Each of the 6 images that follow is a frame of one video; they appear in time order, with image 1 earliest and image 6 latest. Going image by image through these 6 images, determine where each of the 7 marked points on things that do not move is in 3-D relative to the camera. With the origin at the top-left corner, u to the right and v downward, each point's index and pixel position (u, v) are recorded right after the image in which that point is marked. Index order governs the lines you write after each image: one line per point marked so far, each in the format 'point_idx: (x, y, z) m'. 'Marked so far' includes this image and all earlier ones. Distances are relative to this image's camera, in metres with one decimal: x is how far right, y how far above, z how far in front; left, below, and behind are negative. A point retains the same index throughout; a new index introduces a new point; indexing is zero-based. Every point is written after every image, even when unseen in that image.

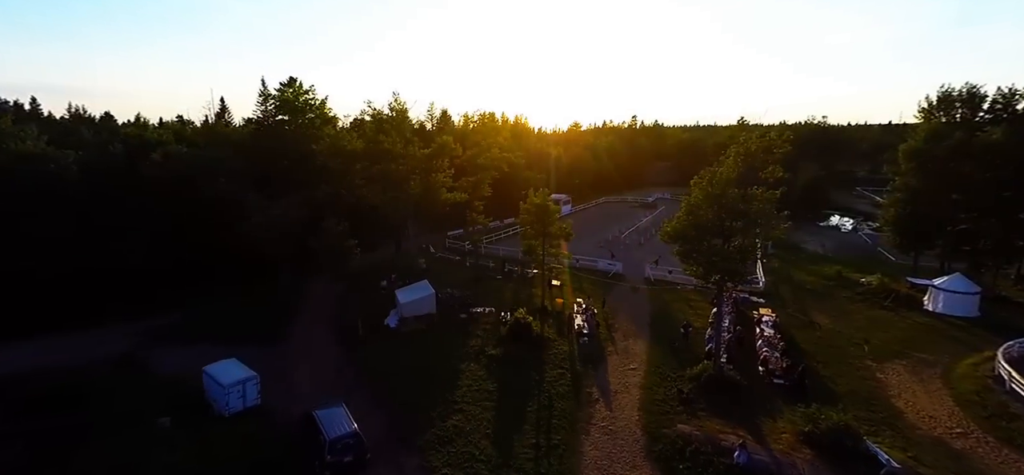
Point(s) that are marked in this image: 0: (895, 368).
0: (+16.5, -5.6, +19.5) m
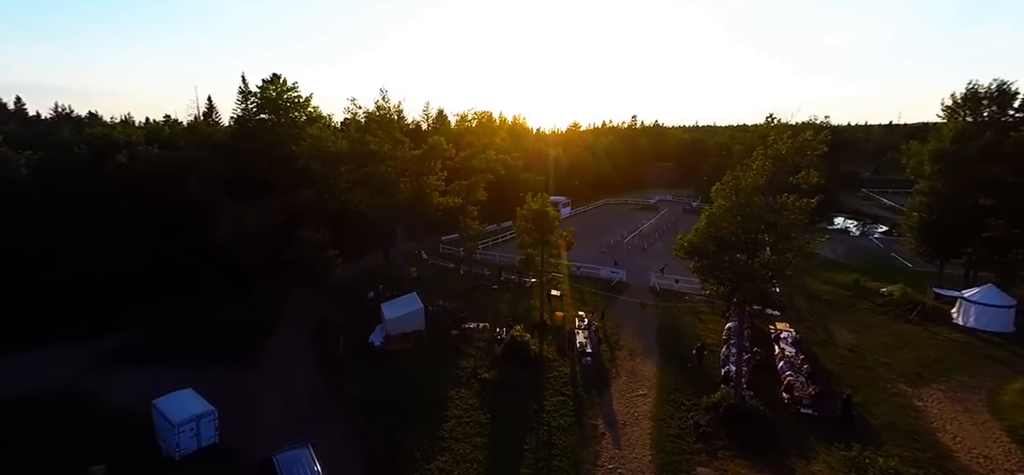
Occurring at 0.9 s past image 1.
0: (+16.4, -6.1, +17.6) m
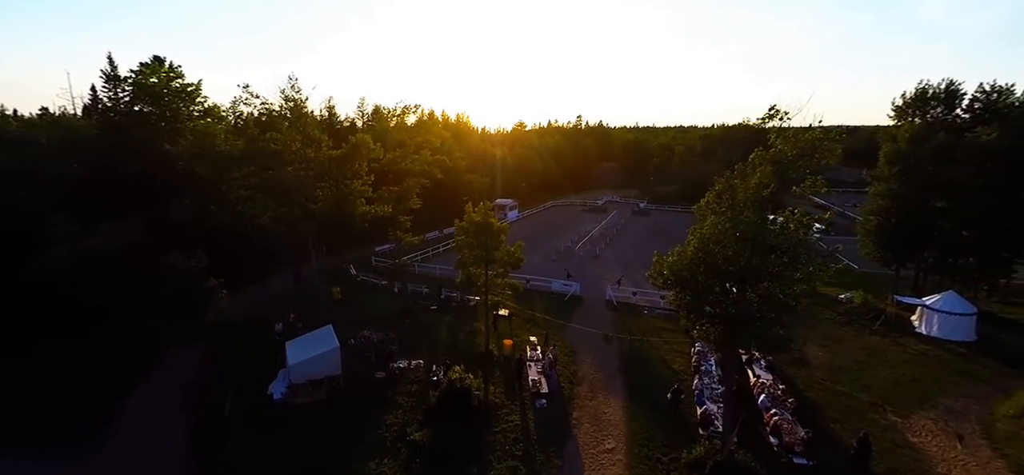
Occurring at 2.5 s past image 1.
0: (+14.3, -6.5, +15.7) m
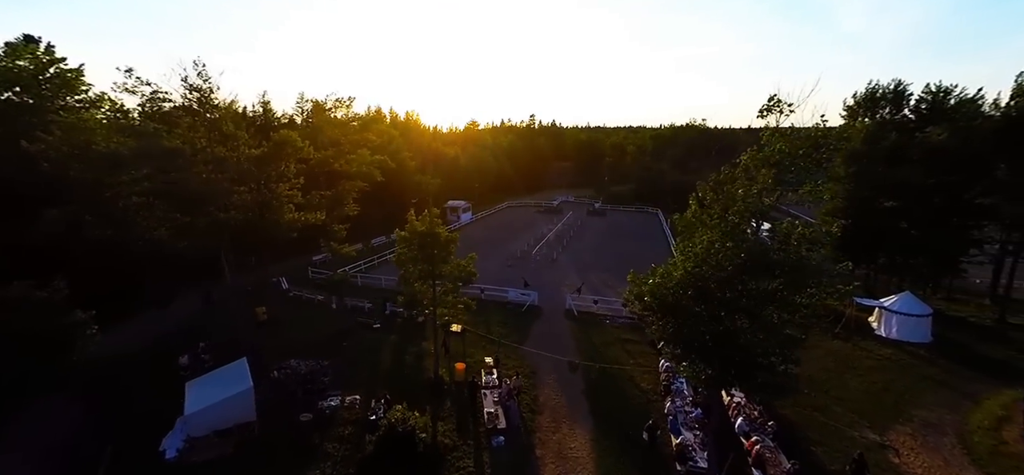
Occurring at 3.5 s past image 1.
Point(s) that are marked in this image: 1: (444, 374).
0: (+12.9, -6.7, +14.8) m
1: (-2.8, -5.5, +18.4) m
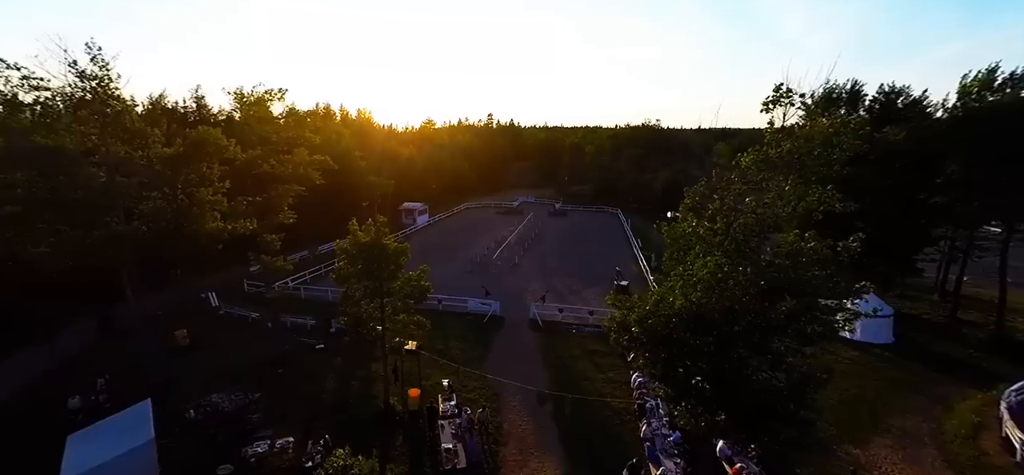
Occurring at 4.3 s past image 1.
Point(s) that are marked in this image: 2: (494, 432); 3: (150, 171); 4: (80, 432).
0: (+11.7, -6.8, +14.1) m
1: (-4.2, -5.9, +16.3) m
2: (-0.6, -6.4, +15.2) m
3: (-13.3, +2.4, +16.5) m
4: (-11.3, -5.1, +11.9) m
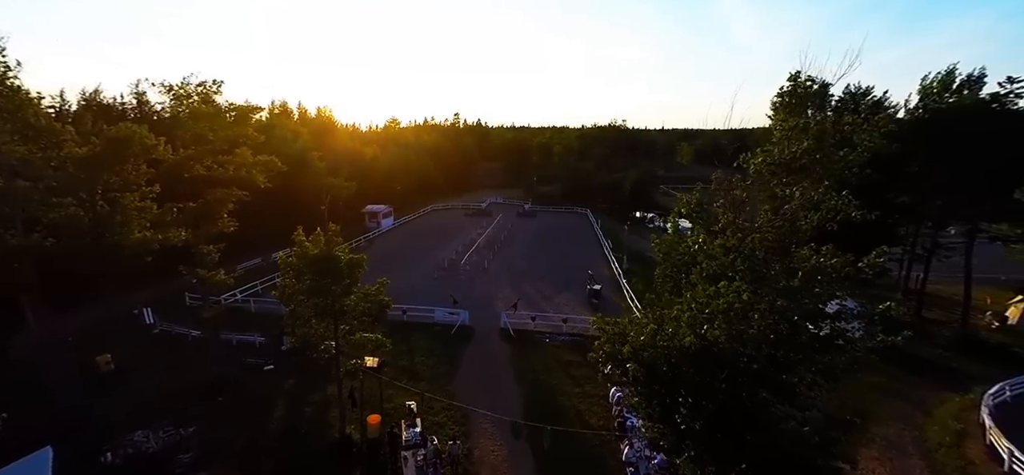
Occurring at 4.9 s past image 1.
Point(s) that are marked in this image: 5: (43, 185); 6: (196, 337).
0: (+10.9, -6.9, +13.6) m
1: (-5.1, -6.2, +14.6) m
2: (-1.5, -6.7, +13.8) m
3: (-14.3, +2.0, +14.2) m
4: (-11.9, -5.6, +9.8) m
5: (-14.6, +1.5, +13.6) m
6: (-13.8, -4.3, +19.7) m
